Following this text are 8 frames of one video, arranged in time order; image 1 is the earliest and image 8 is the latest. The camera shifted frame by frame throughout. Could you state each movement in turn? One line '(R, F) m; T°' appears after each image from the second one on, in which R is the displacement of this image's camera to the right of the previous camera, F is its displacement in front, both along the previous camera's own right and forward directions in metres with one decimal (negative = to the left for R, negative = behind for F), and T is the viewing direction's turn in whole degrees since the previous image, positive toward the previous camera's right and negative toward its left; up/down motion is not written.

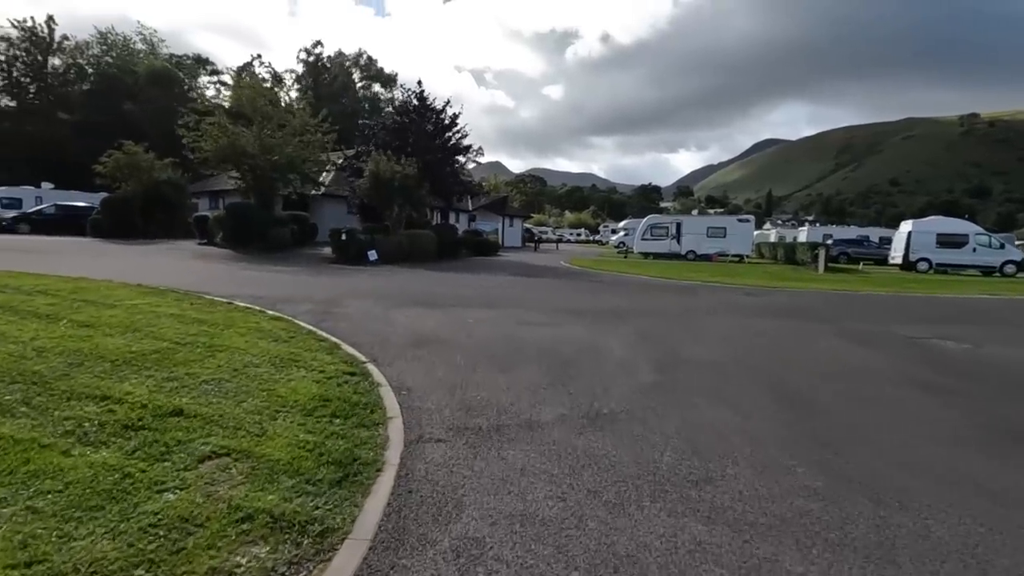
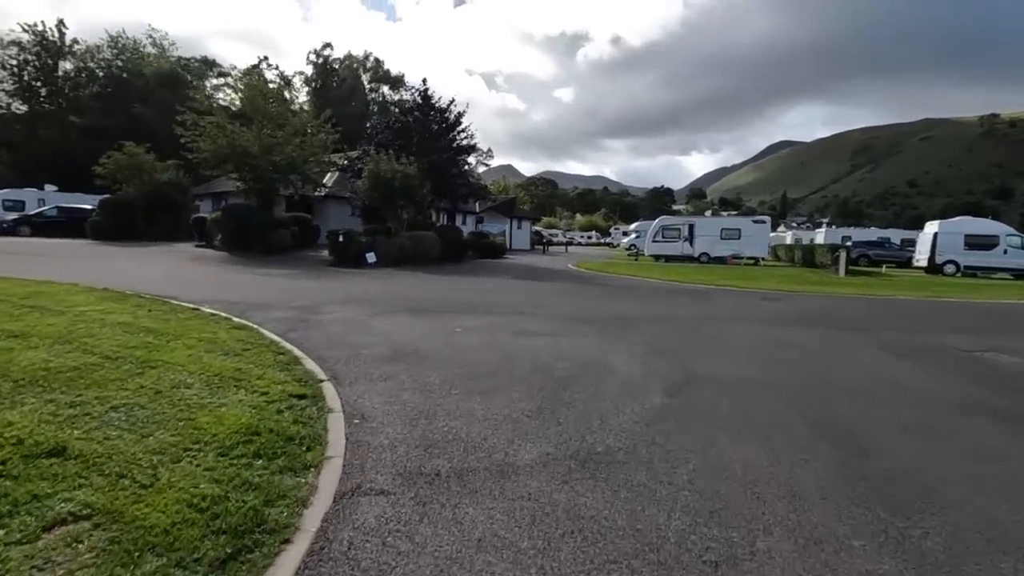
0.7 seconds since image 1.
(+0.4, +1.2) m; -1°
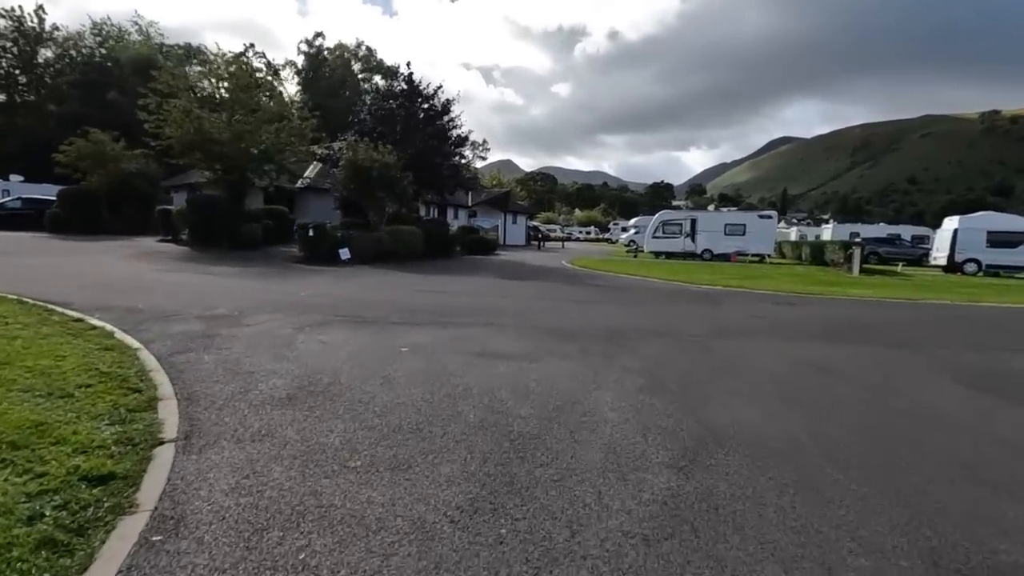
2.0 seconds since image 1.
(+0.5, +2.2) m; 0°
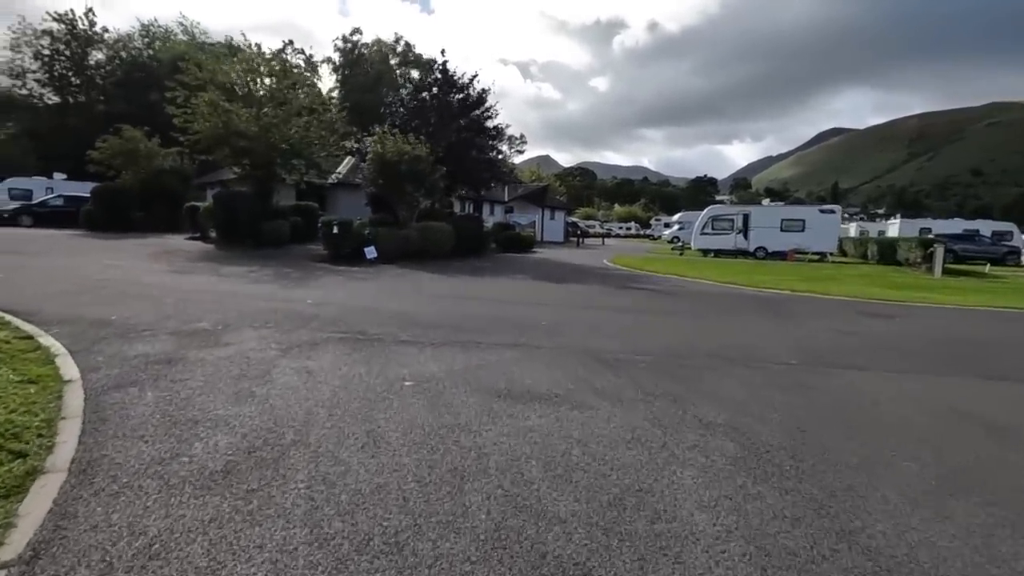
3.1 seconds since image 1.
(0.0, +1.9) m; -4°
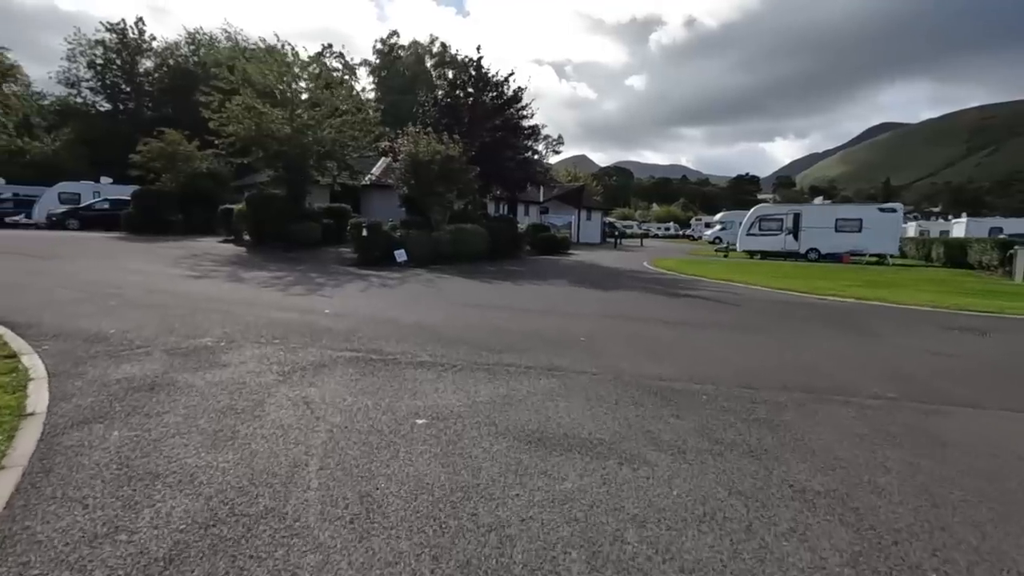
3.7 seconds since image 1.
(0.0, +1.1) m; -4°
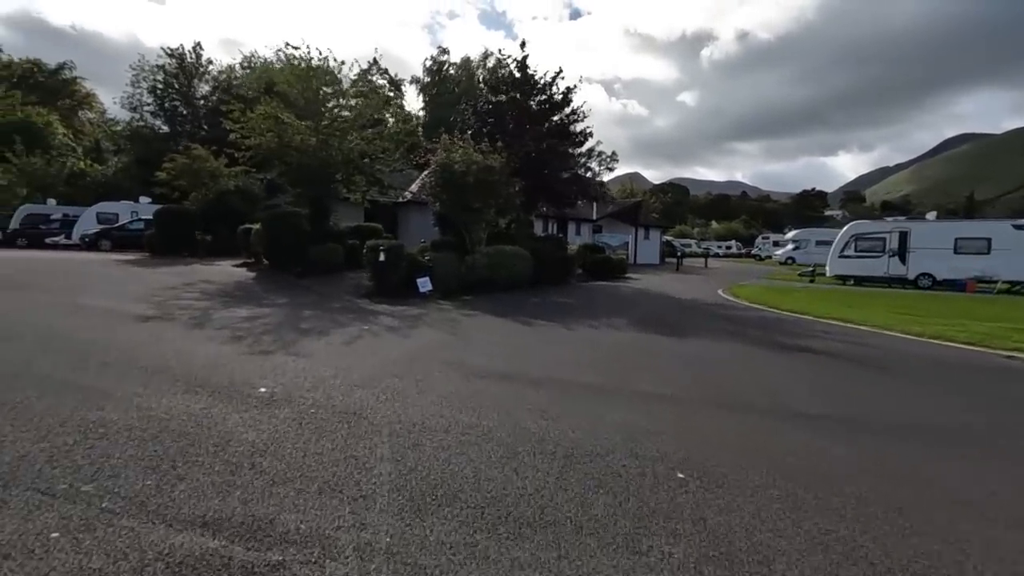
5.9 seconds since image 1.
(+0.1, +3.9) m; -5°
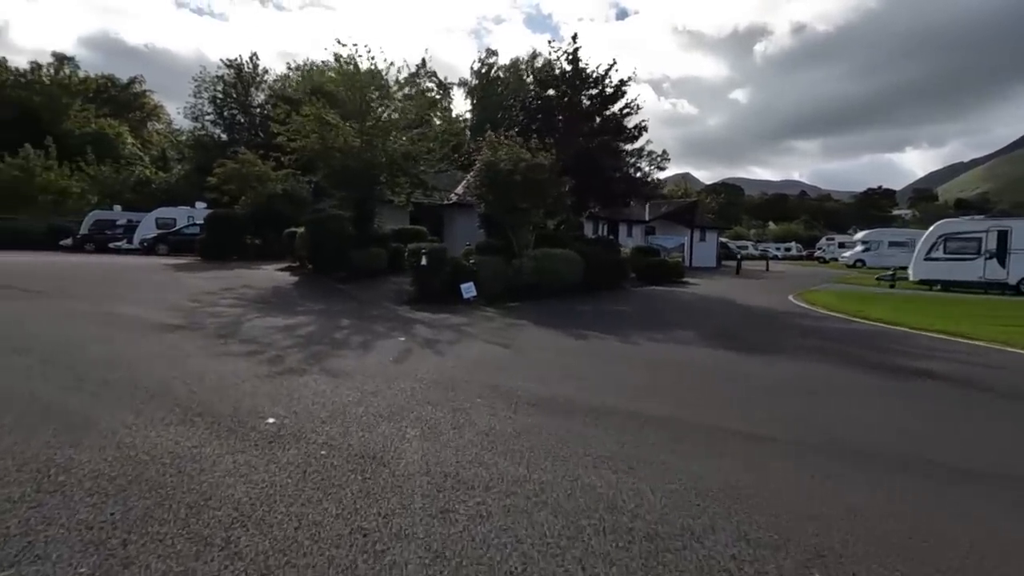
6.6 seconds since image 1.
(-0.1, +1.3) m; -5°
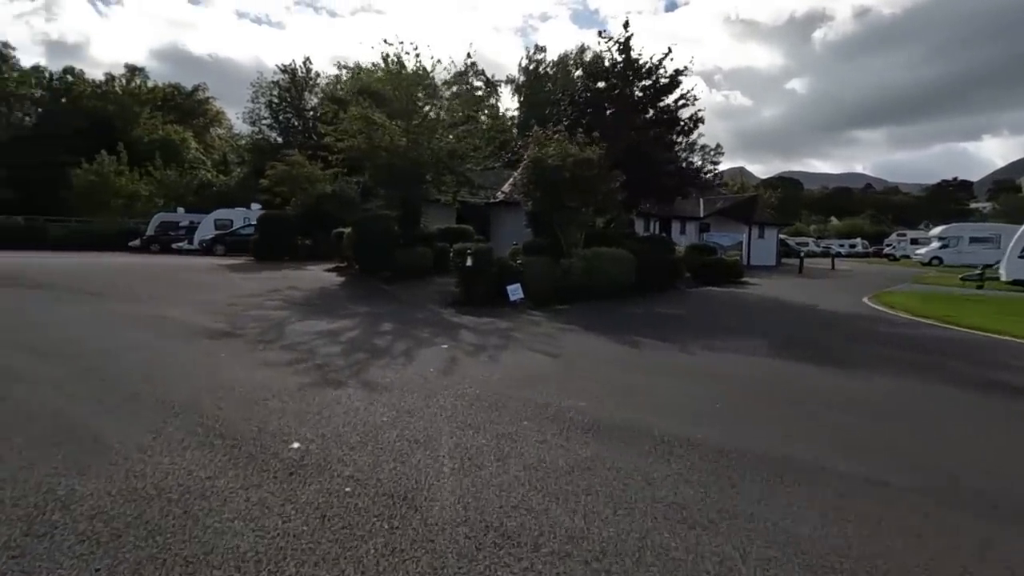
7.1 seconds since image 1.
(-0.1, +0.8) m; -5°
